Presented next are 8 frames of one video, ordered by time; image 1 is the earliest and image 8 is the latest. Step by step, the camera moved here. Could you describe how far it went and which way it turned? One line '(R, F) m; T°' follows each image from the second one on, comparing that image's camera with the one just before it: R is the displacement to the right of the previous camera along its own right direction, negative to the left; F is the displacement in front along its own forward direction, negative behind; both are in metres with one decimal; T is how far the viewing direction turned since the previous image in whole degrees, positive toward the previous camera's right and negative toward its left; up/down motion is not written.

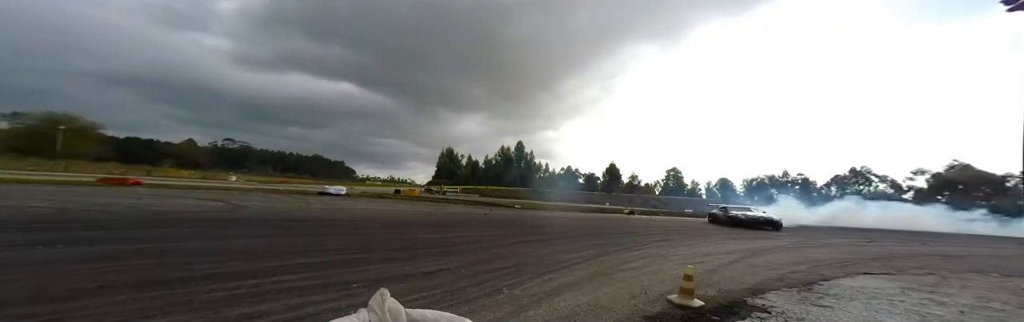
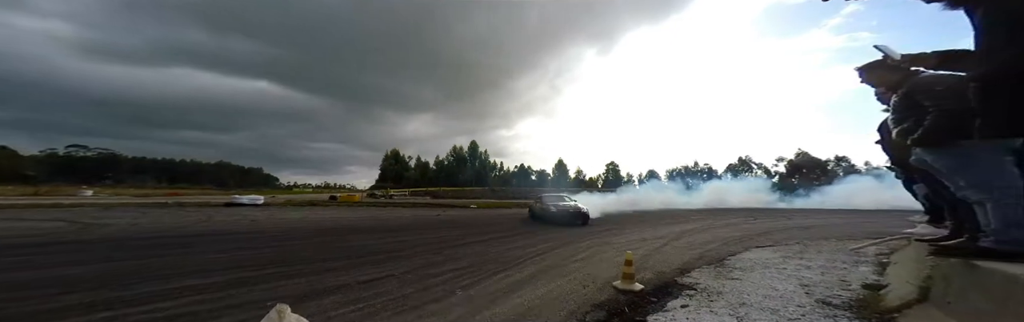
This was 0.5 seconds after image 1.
(0.0, 0.0) m; +10°
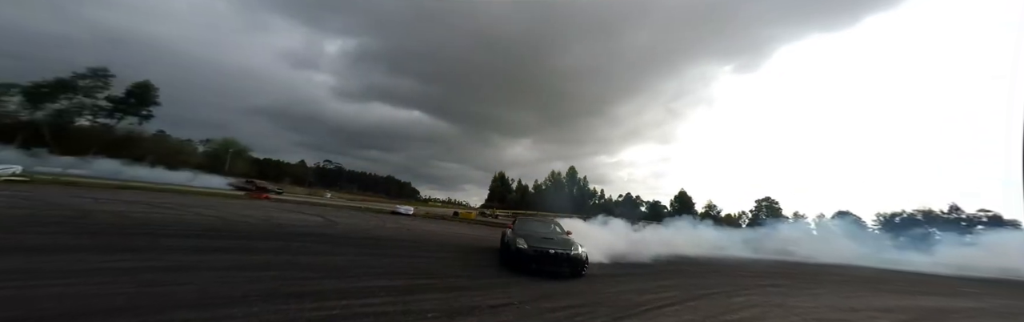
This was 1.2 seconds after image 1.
(-0.6, 0.0) m; -19°
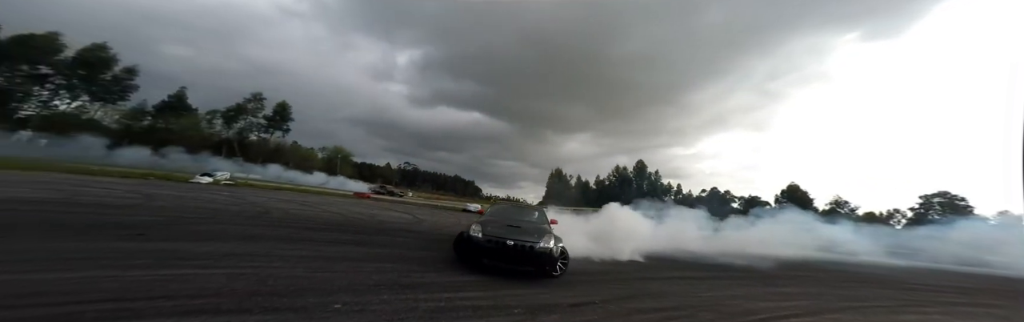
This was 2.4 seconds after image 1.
(-0.9, -0.1) m; -12°
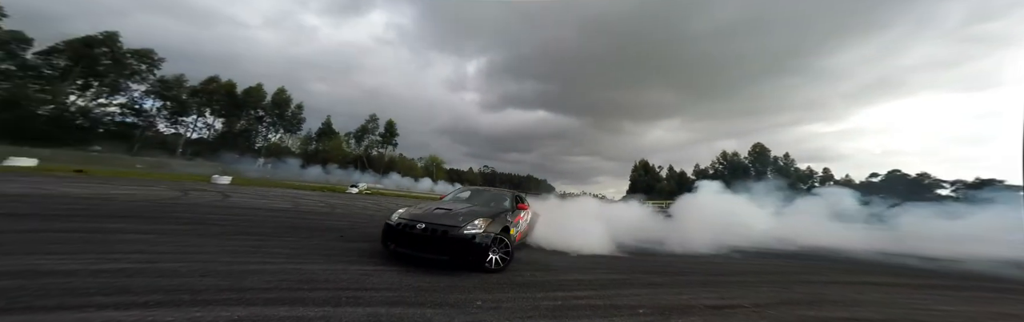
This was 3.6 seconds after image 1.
(-0.9, 0.0) m; -15°
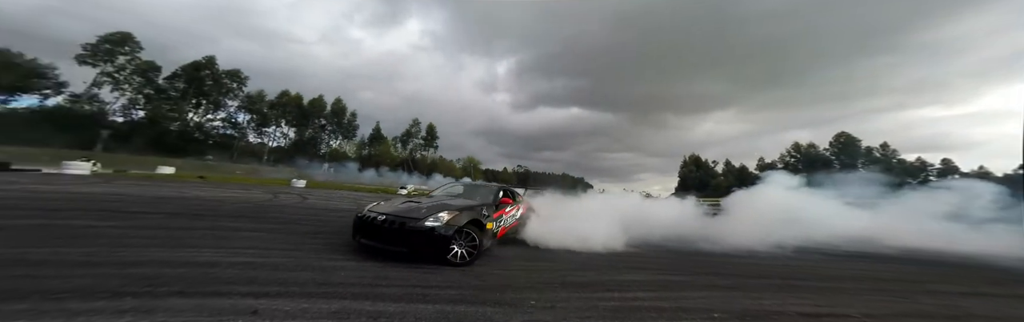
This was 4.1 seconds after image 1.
(-0.3, 0.0) m; -7°
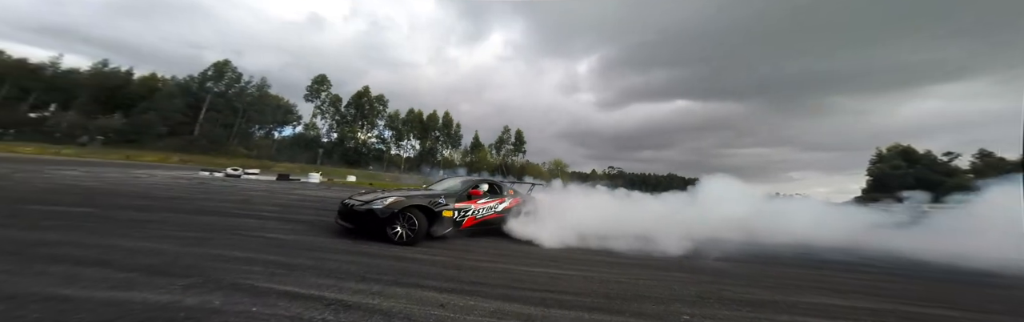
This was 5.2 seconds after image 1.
(-0.8, -0.2) m; -17°
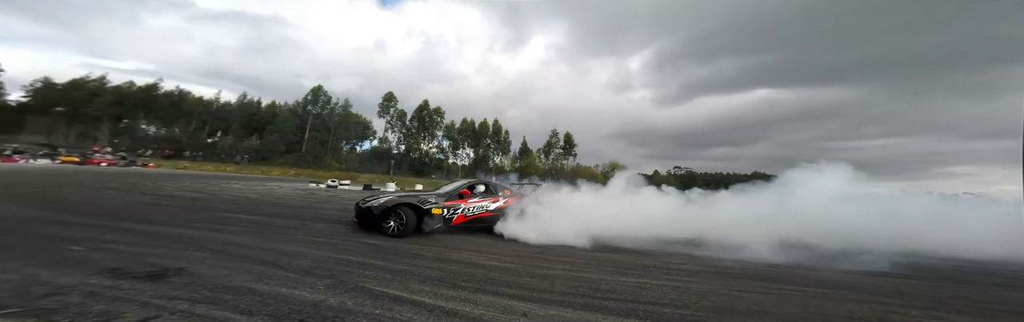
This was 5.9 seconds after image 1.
(-0.3, 0.0) m; -9°
